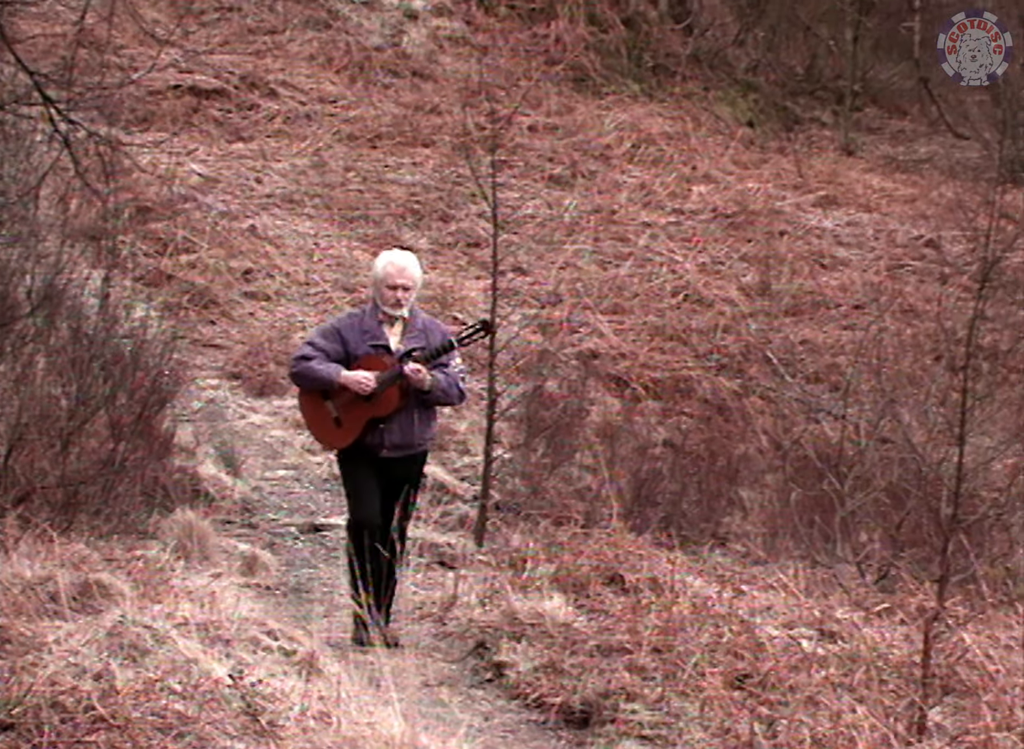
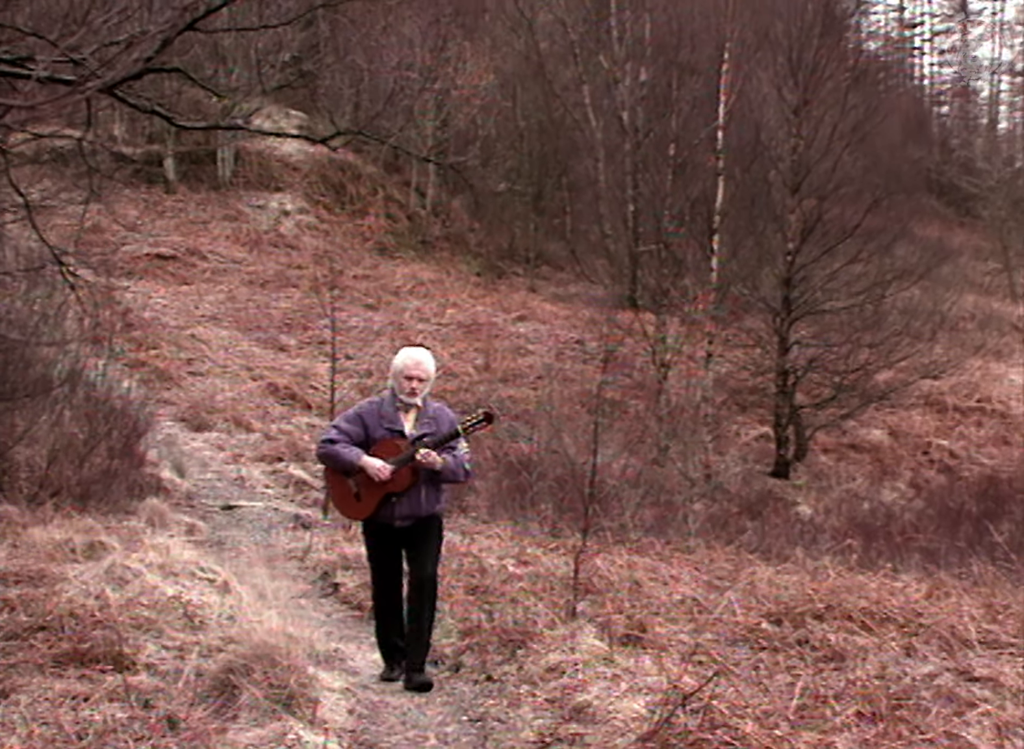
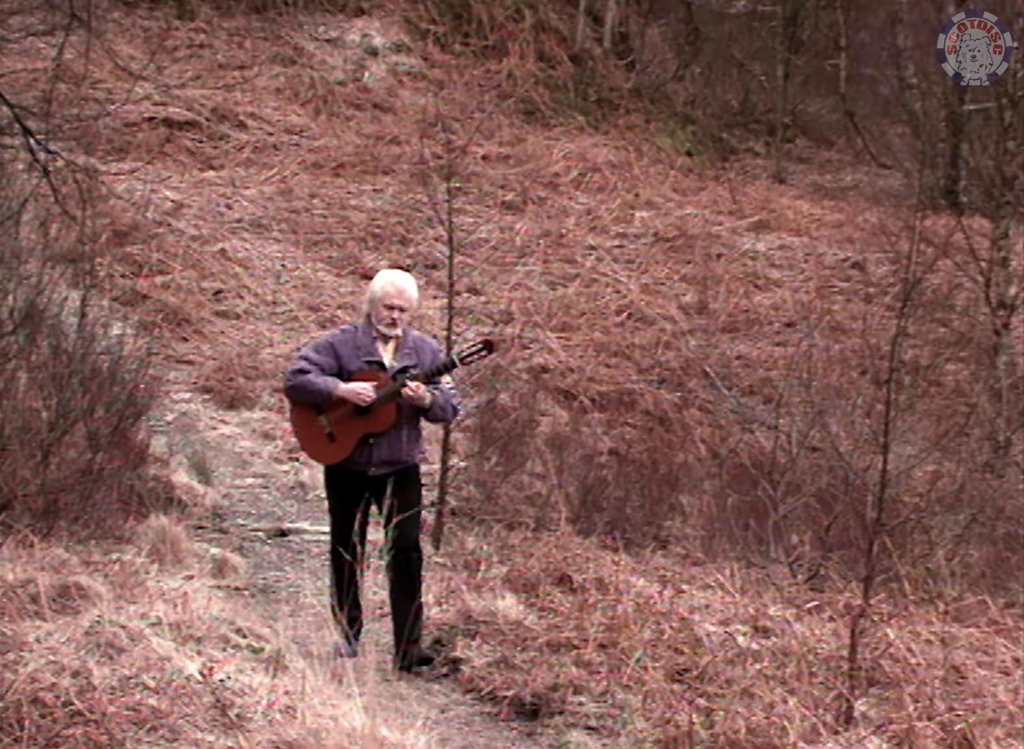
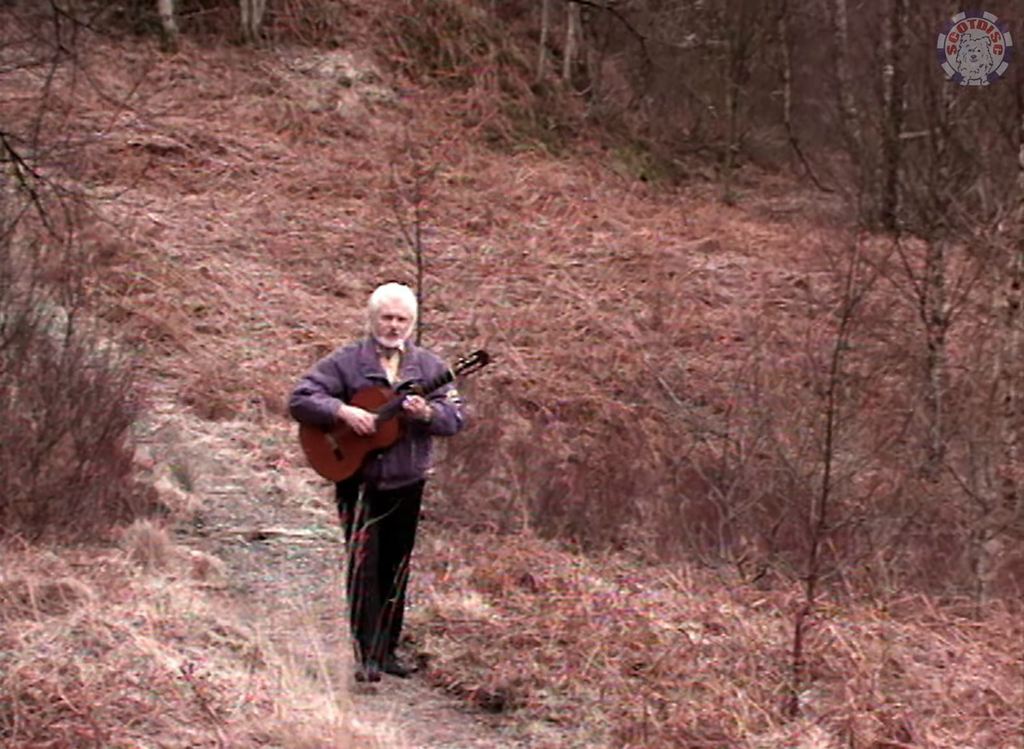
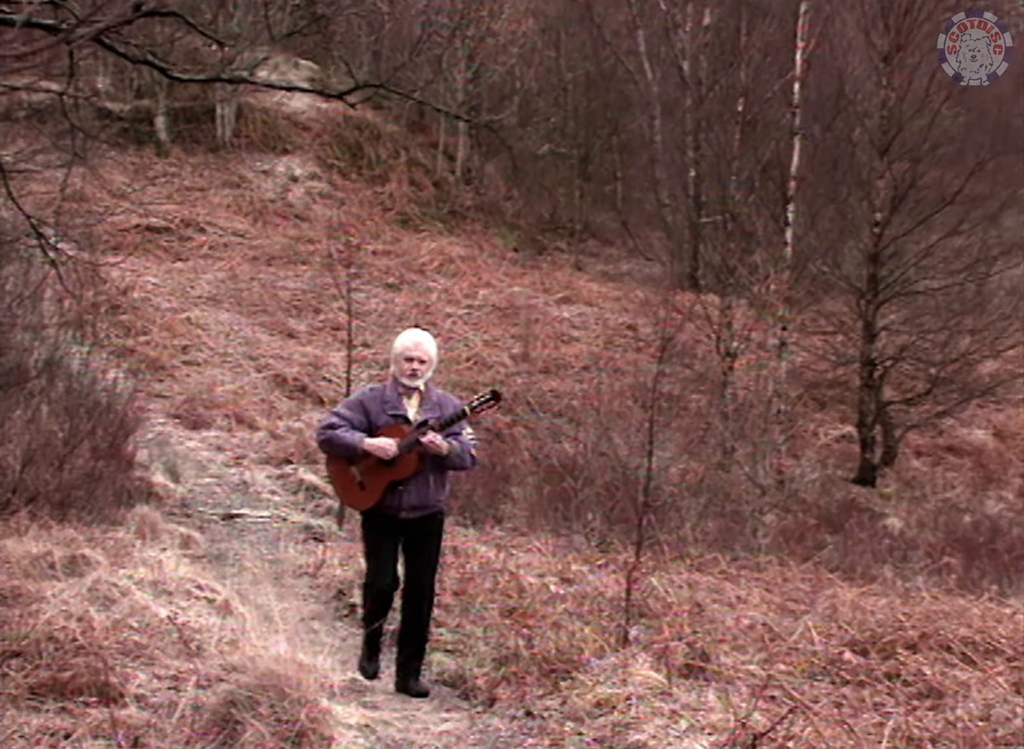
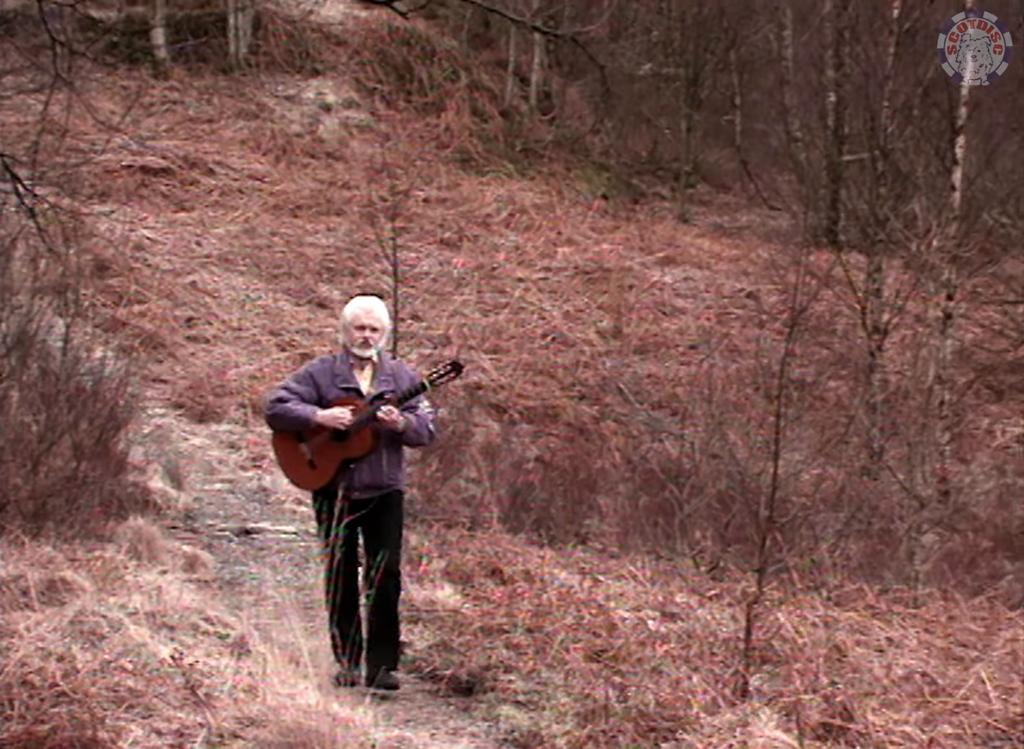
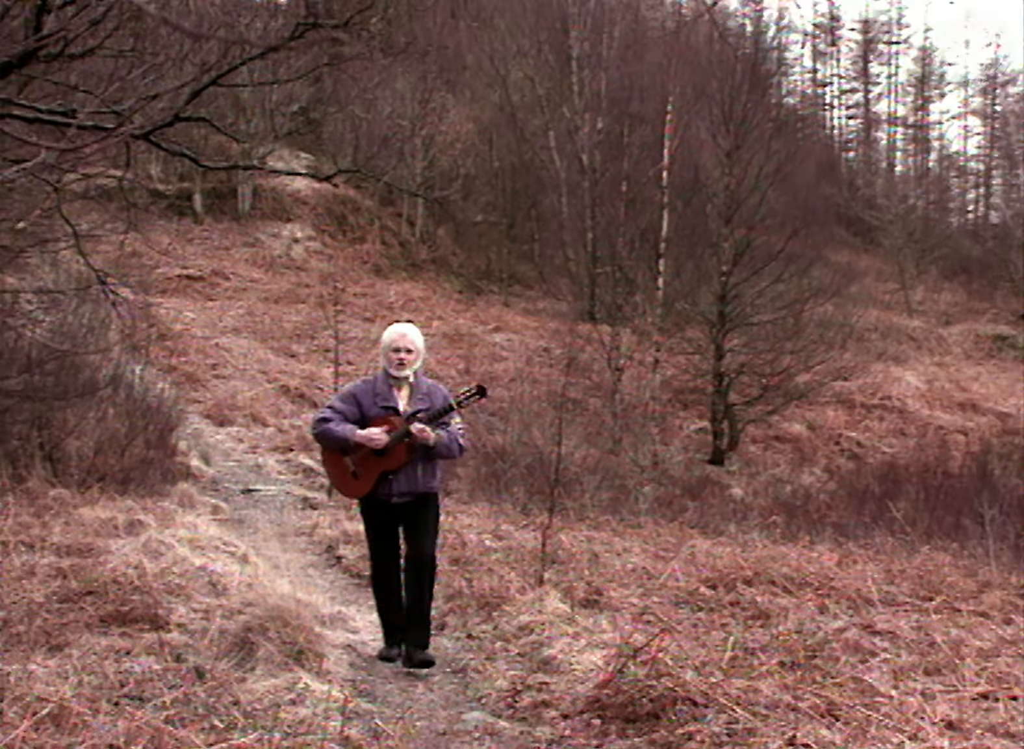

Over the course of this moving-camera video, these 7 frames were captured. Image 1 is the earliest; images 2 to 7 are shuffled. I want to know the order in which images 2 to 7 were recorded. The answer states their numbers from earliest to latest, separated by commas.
3, 4, 6, 5, 2, 7
